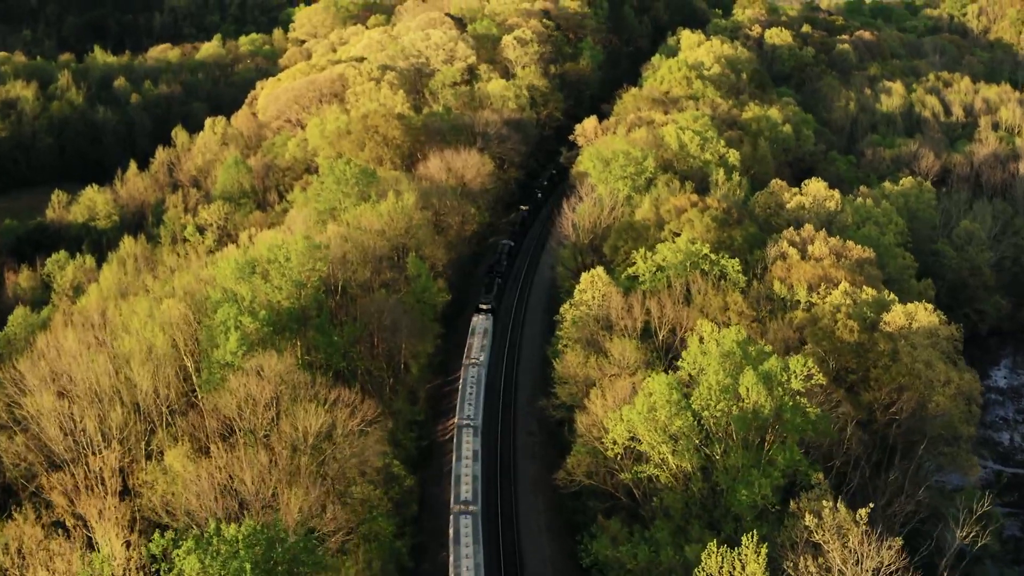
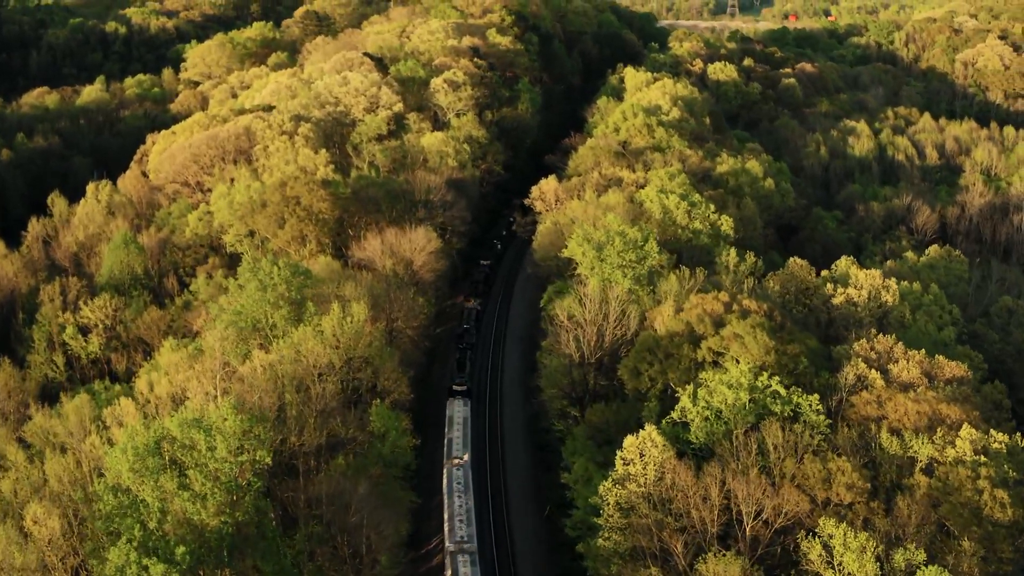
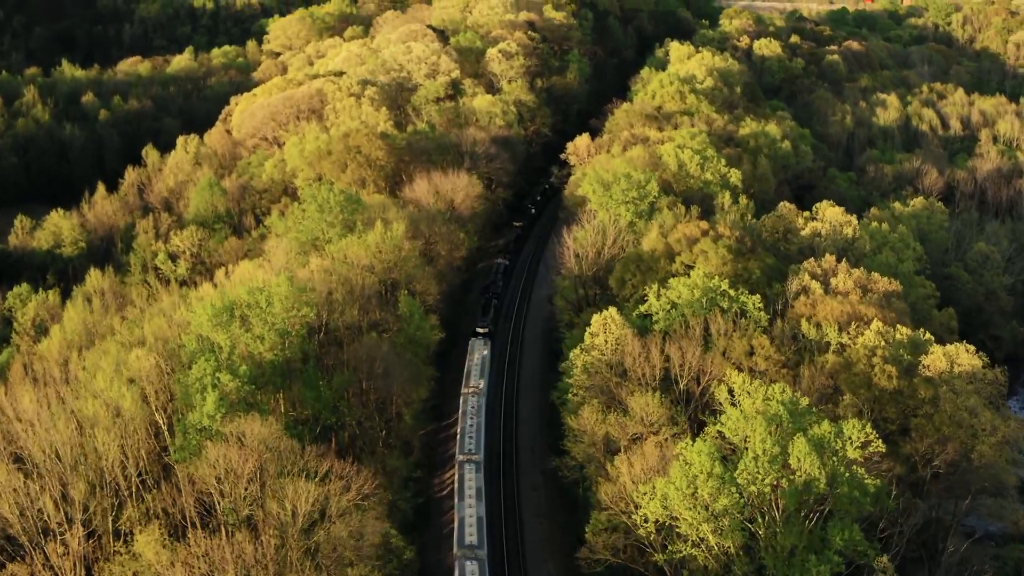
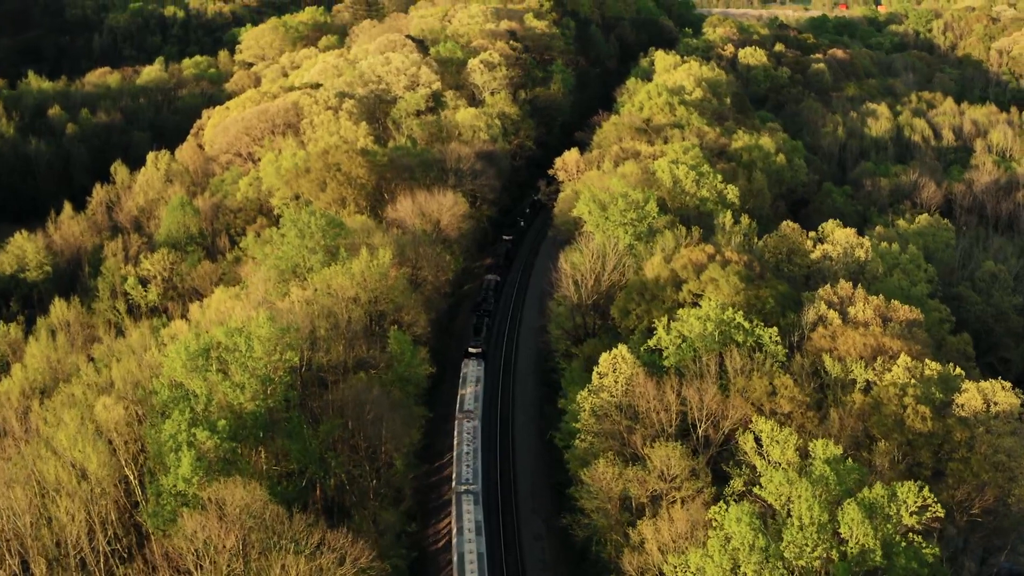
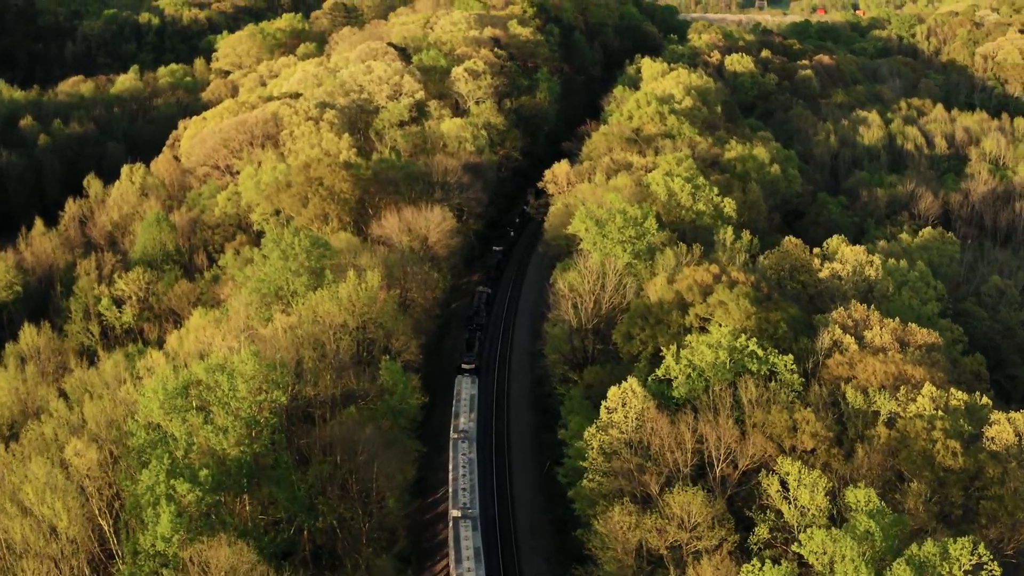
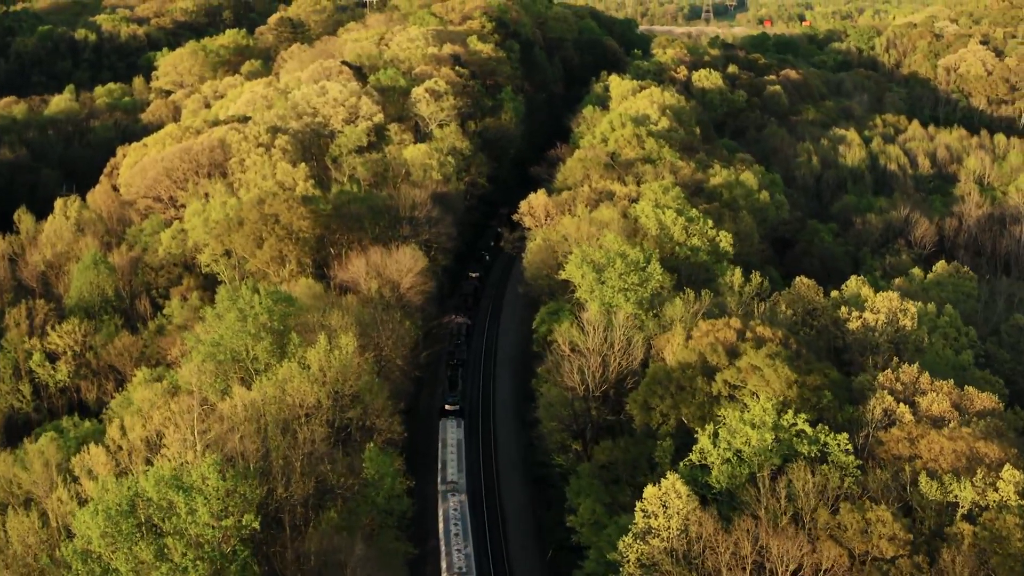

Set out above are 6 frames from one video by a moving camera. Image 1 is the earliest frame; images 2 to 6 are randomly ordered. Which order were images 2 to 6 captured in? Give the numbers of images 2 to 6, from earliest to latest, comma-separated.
3, 4, 5, 2, 6
